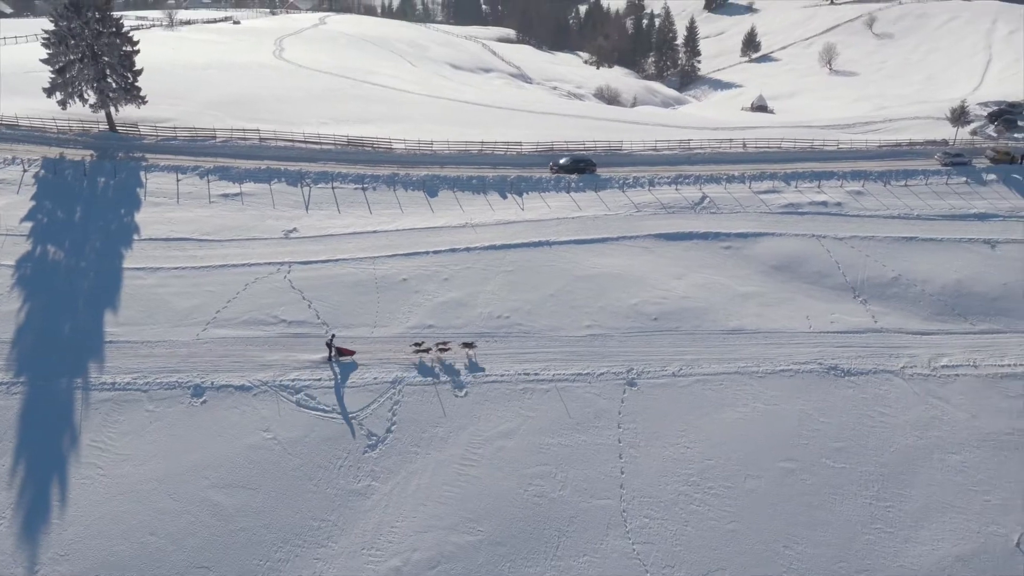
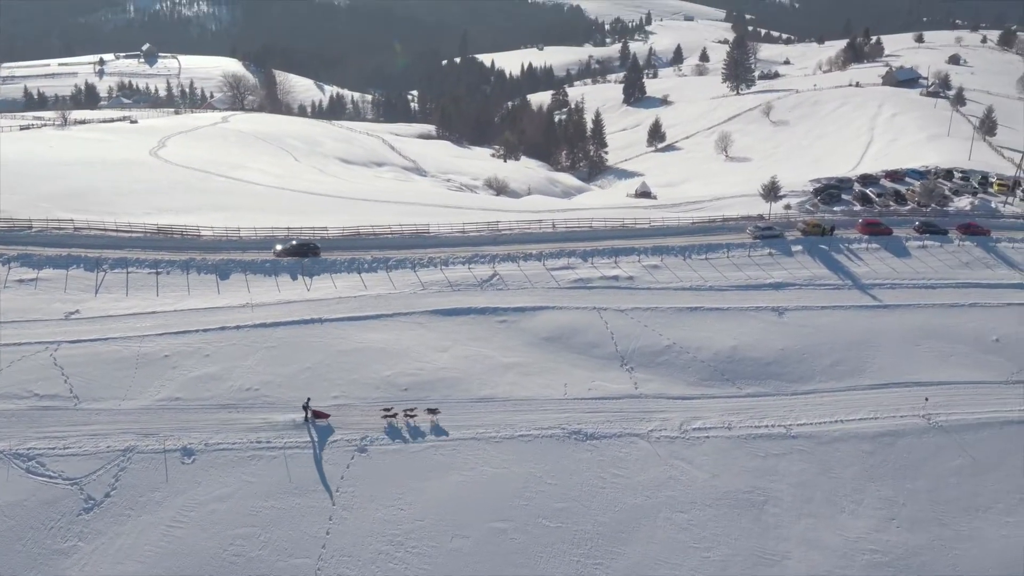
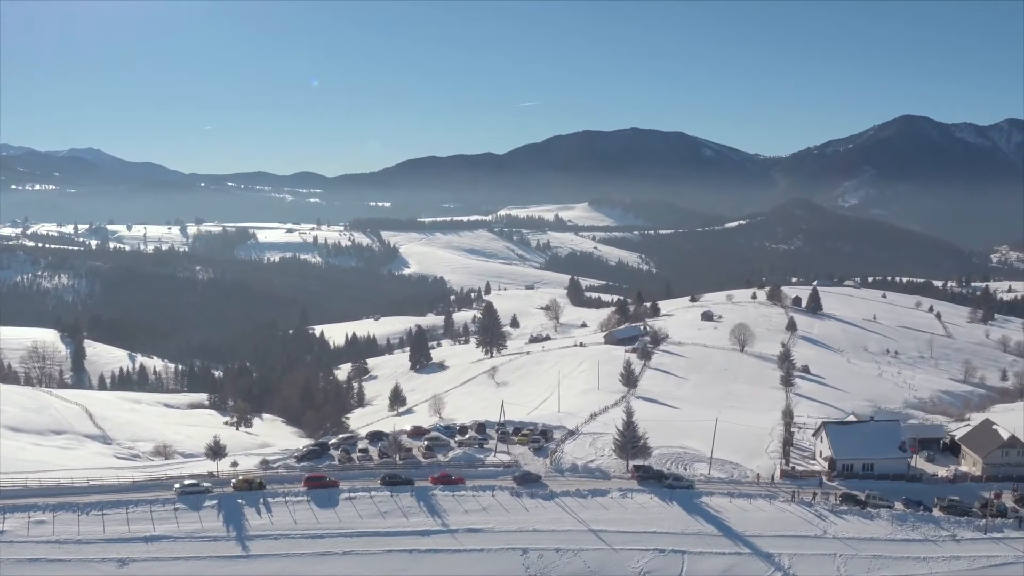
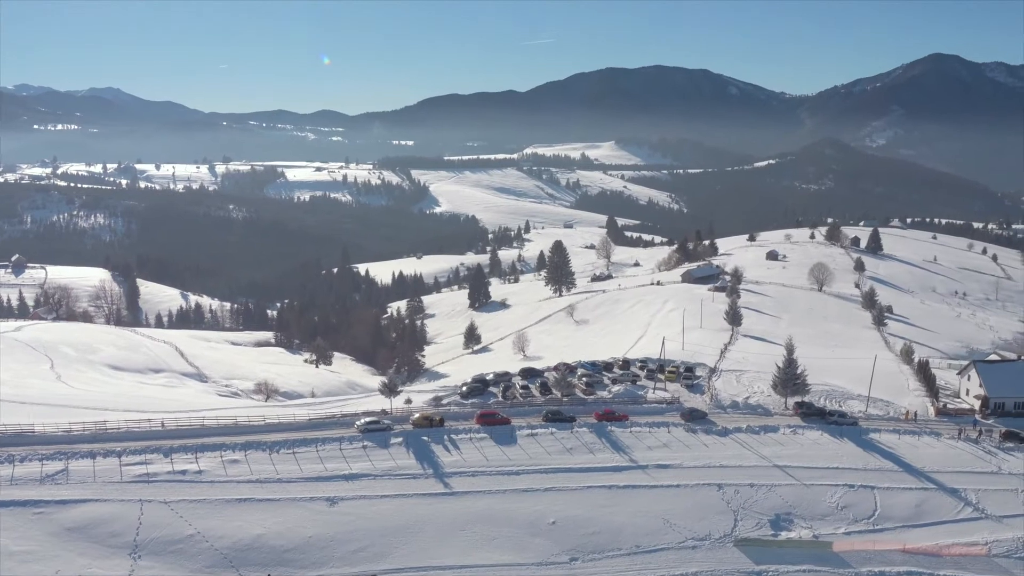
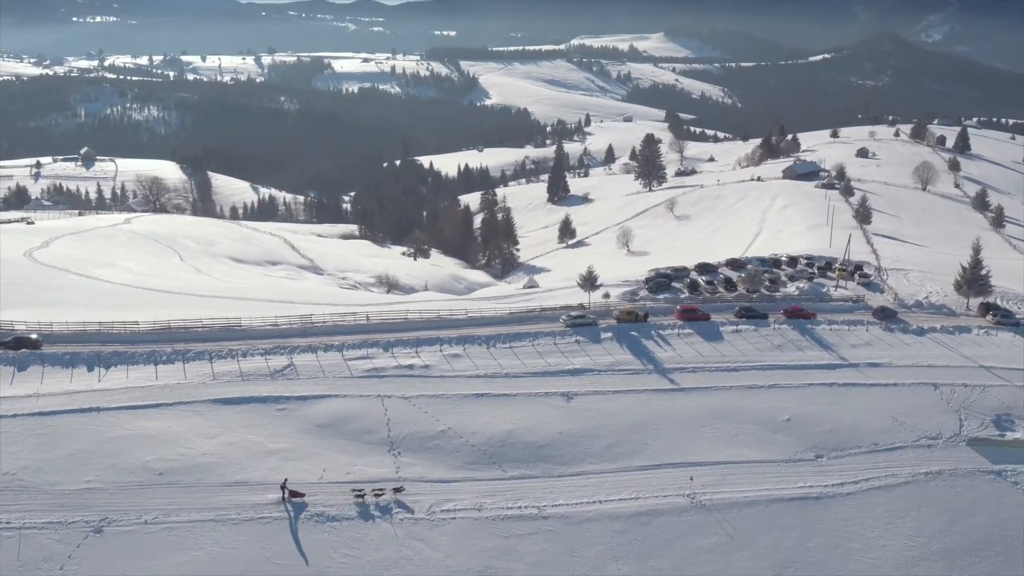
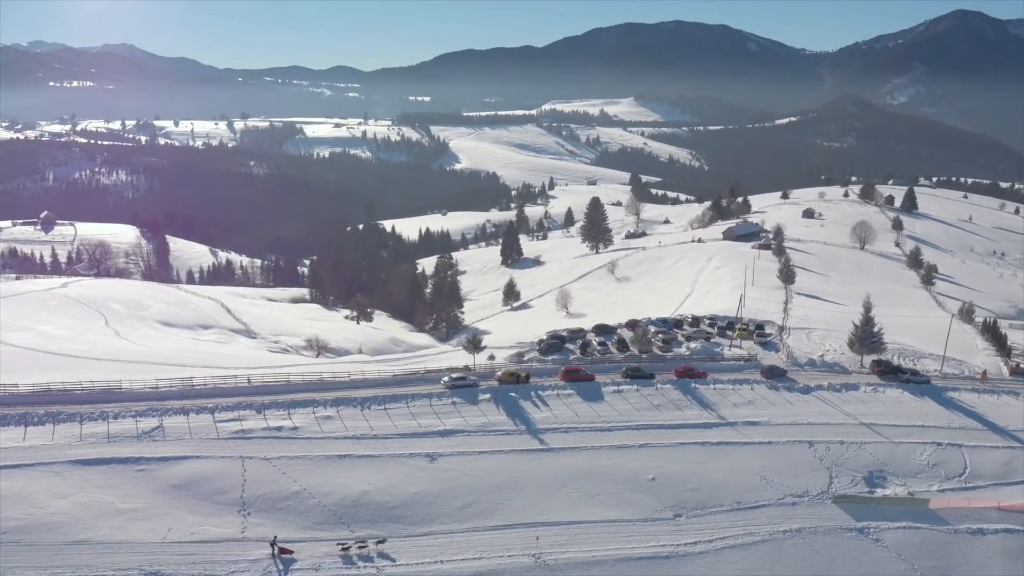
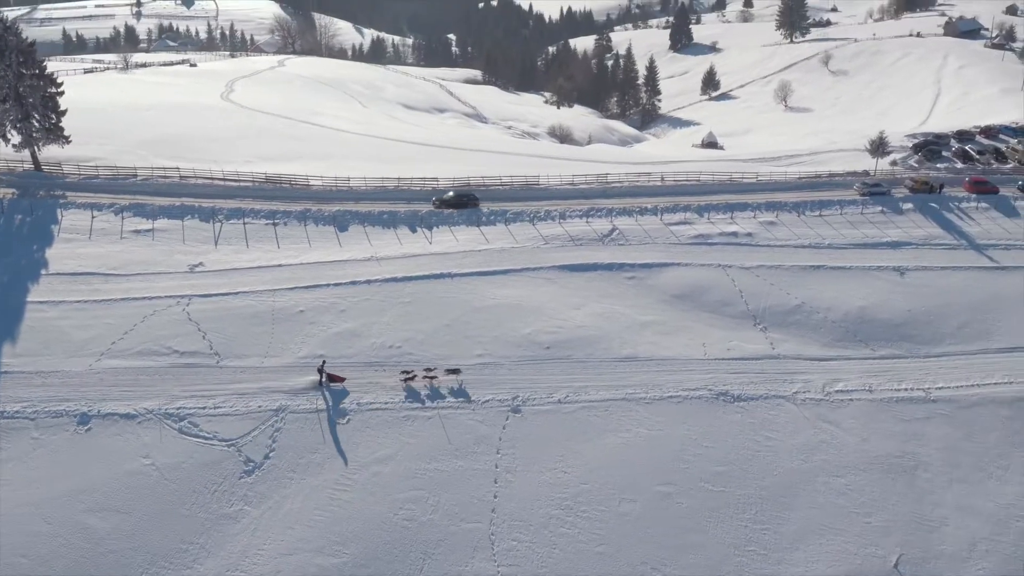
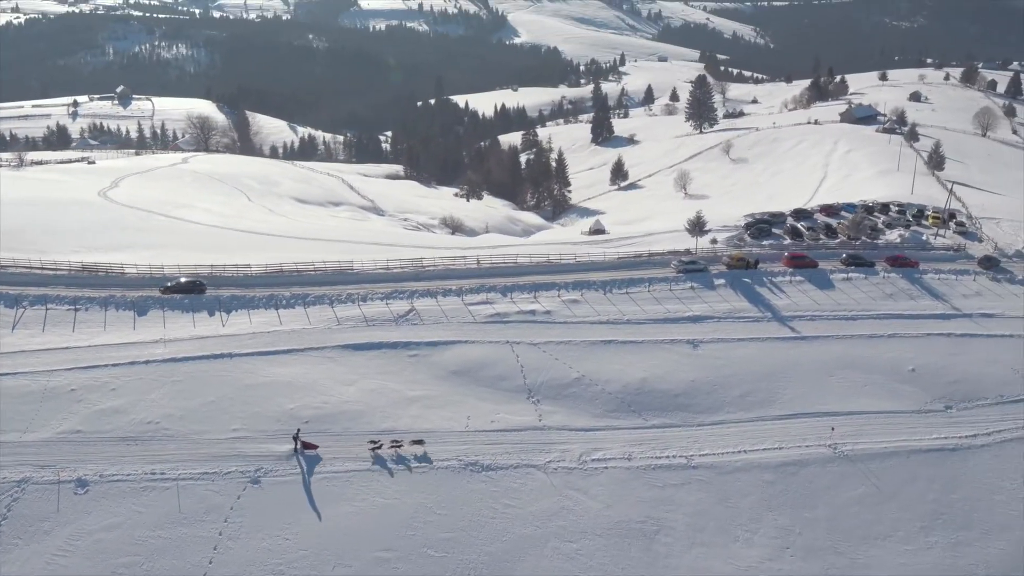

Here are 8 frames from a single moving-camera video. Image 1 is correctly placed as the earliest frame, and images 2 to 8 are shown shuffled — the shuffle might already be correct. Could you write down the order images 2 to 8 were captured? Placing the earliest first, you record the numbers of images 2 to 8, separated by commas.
7, 2, 8, 5, 6, 4, 3
